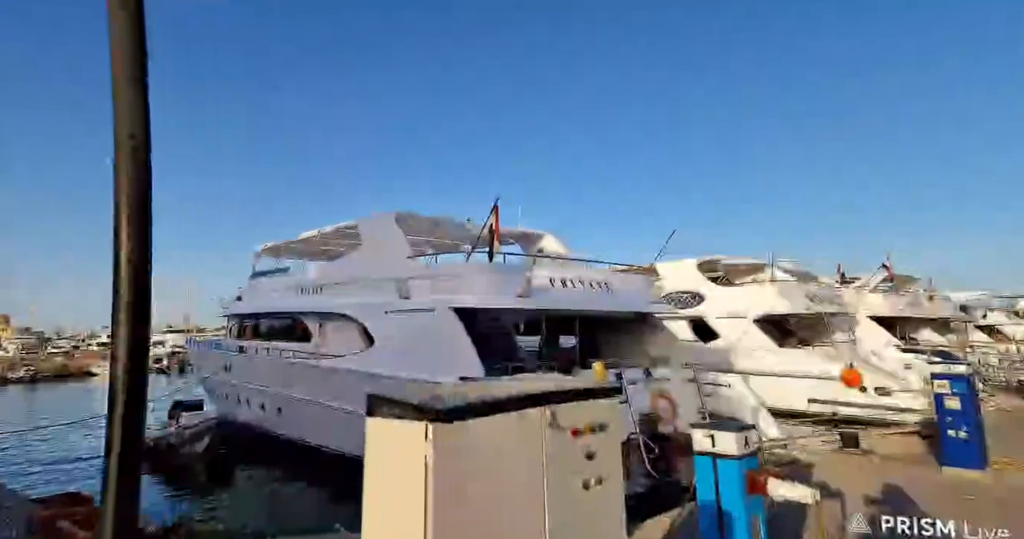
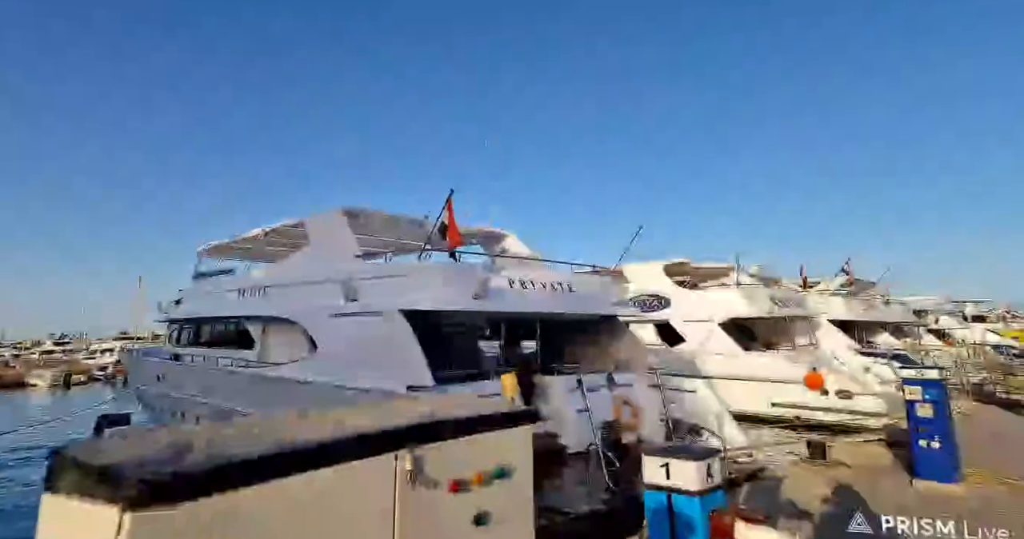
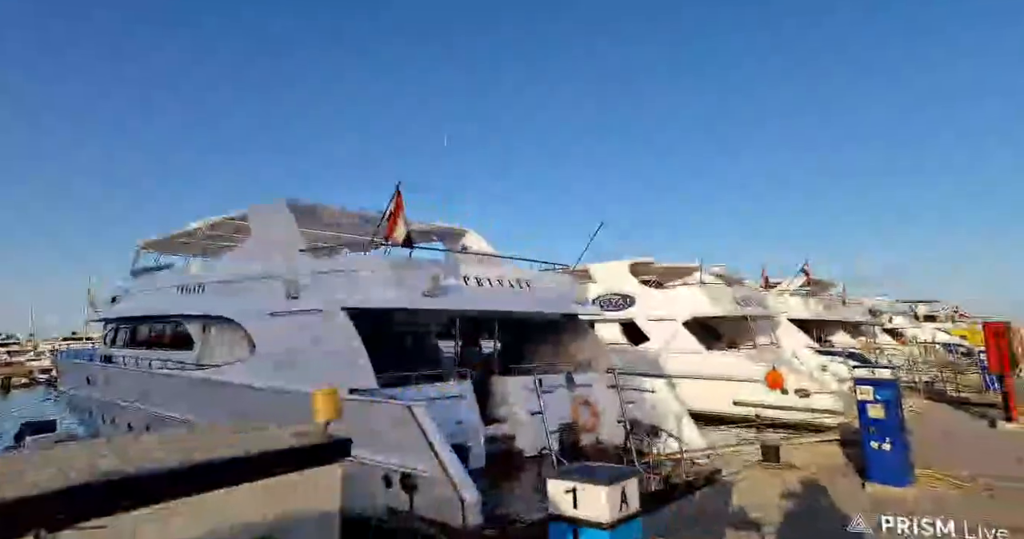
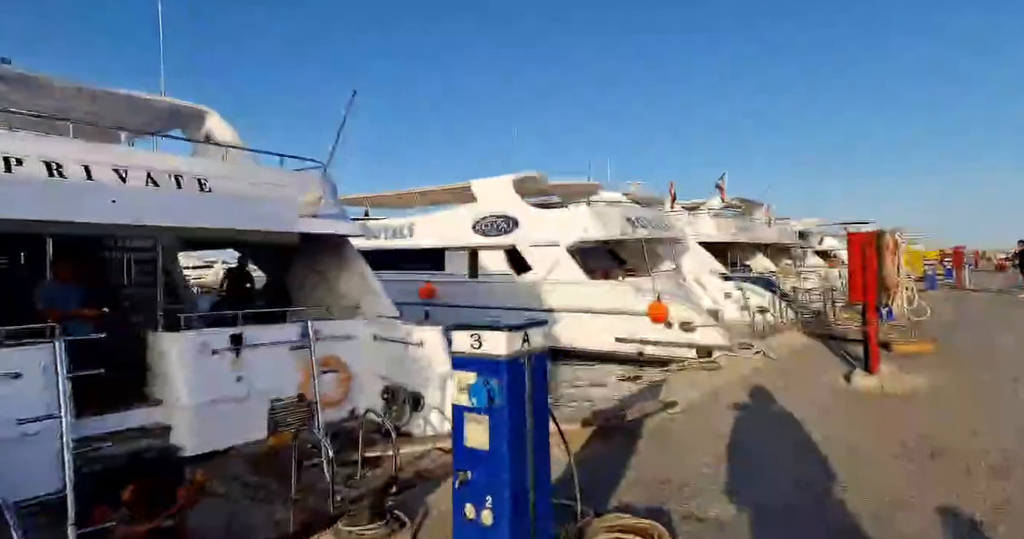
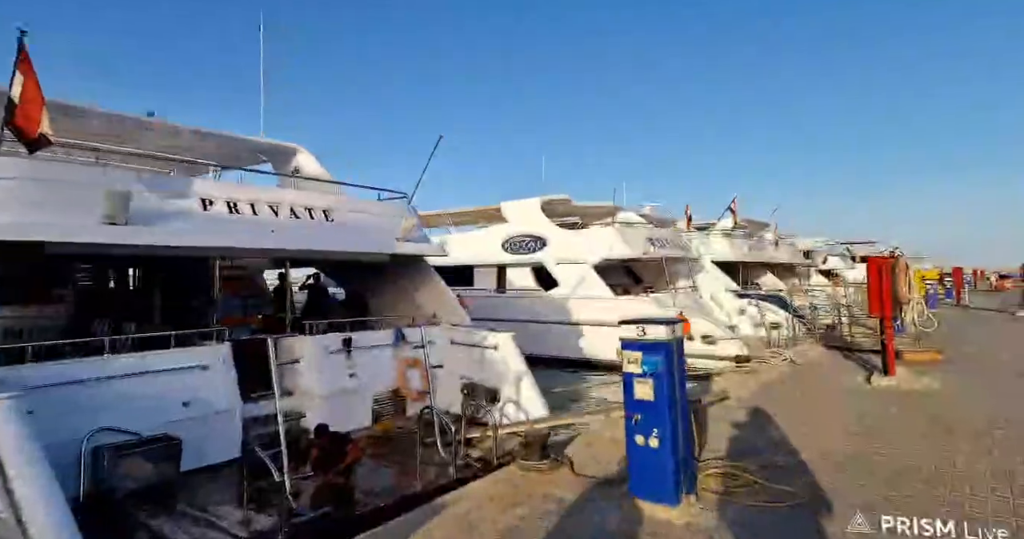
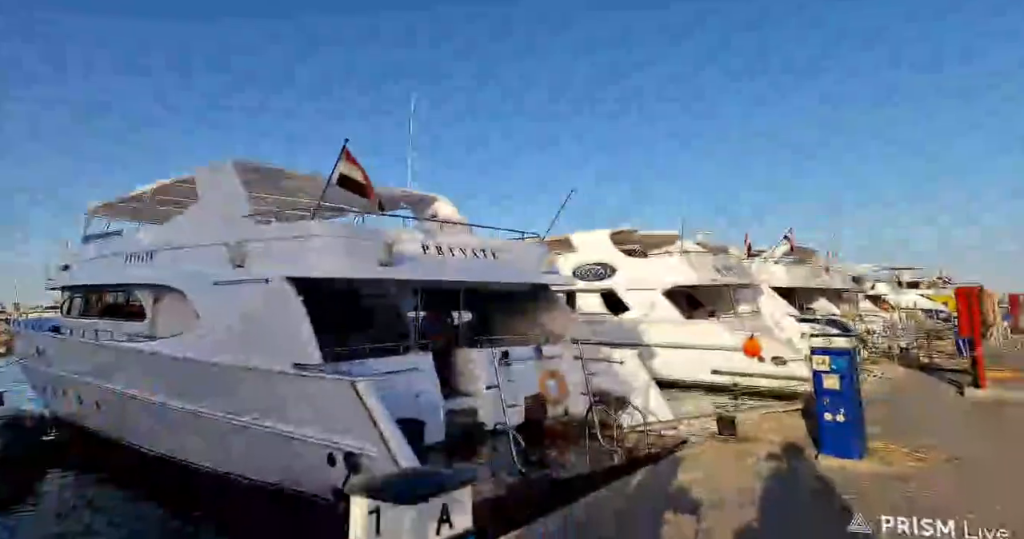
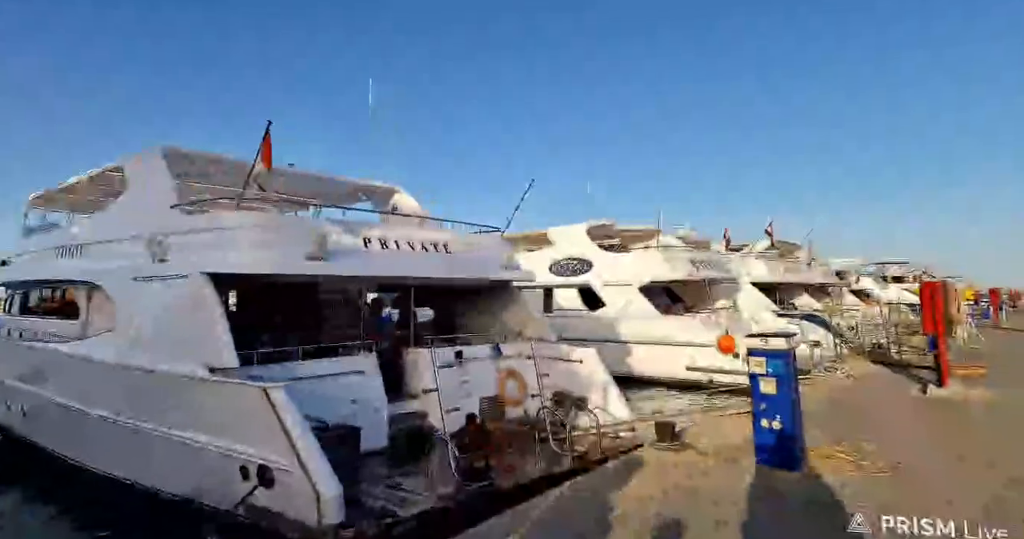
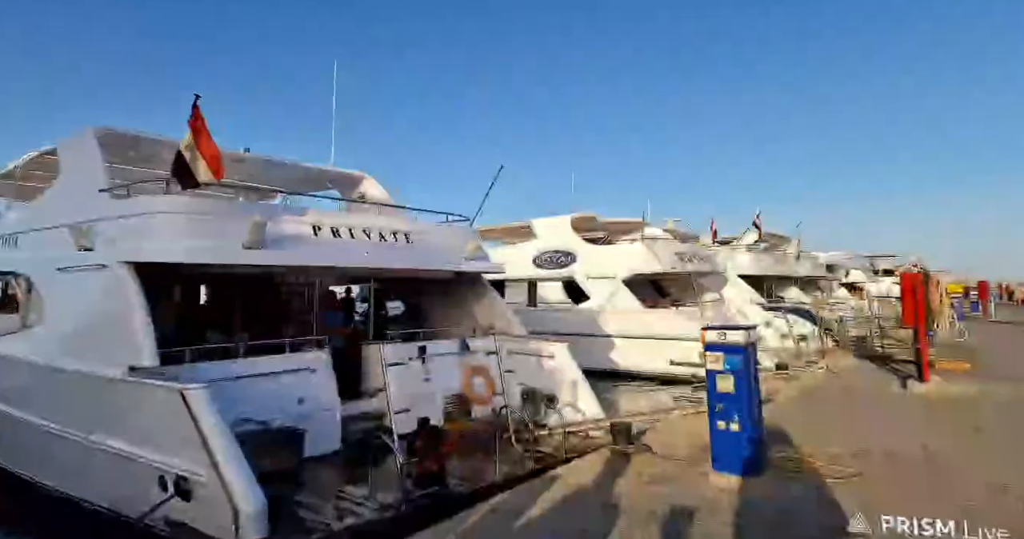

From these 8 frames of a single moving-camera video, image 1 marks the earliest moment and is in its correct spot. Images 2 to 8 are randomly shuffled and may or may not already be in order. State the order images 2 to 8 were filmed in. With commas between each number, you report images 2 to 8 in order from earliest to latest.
2, 3, 6, 7, 8, 5, 4
